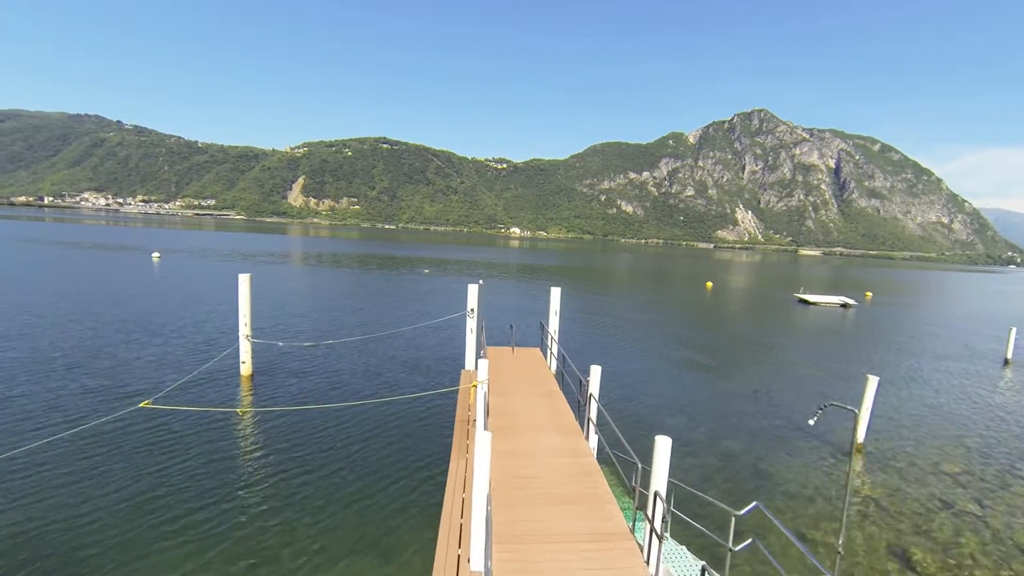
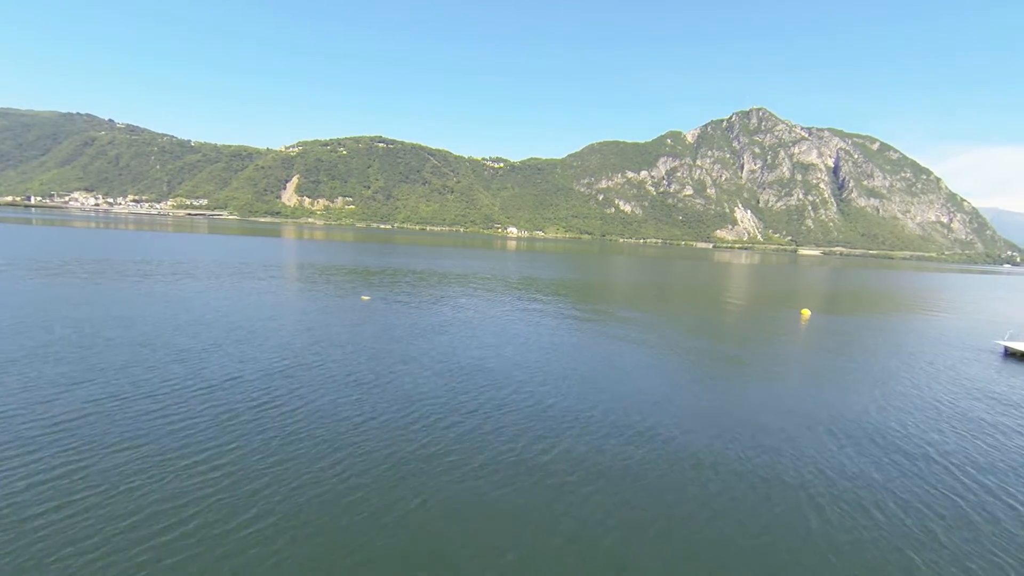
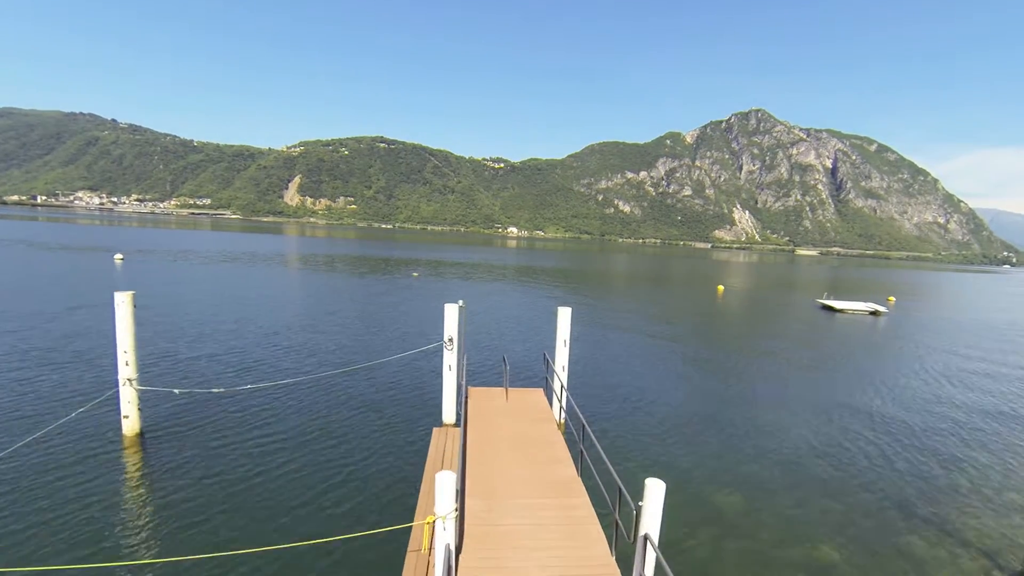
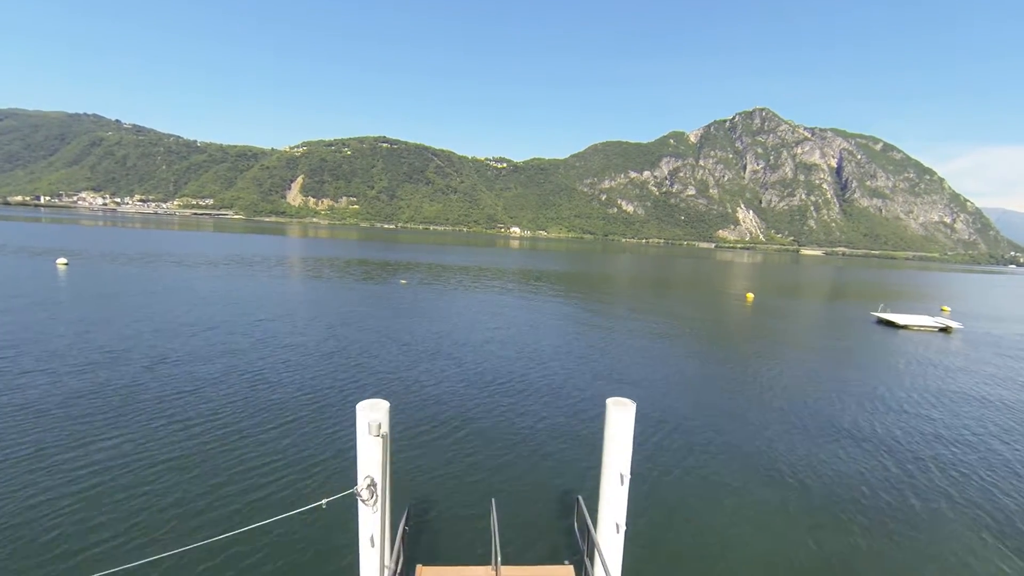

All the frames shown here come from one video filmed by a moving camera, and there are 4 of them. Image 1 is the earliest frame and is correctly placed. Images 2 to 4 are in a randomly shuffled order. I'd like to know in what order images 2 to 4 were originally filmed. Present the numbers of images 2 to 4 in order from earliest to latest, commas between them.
3, 4, 2
